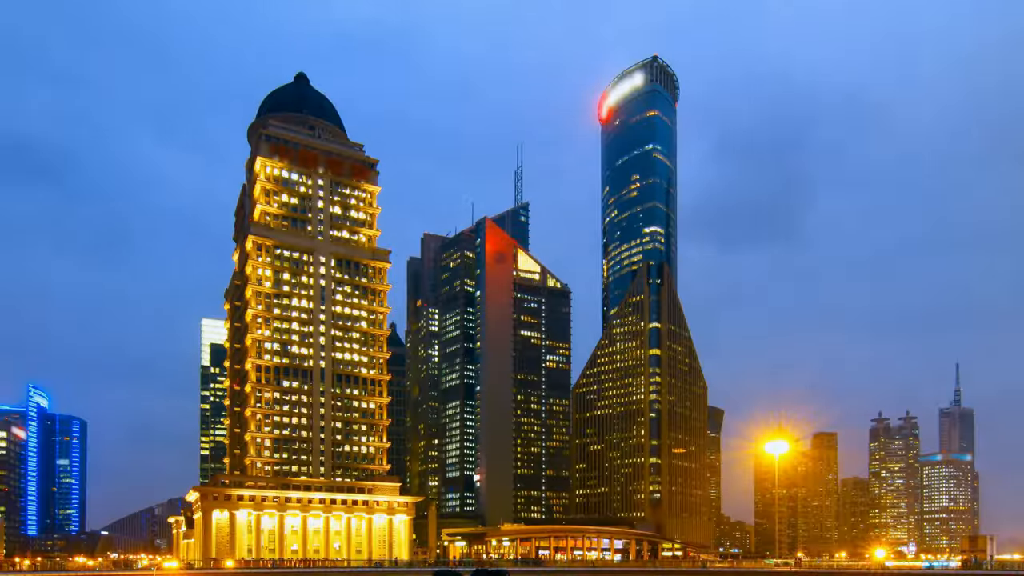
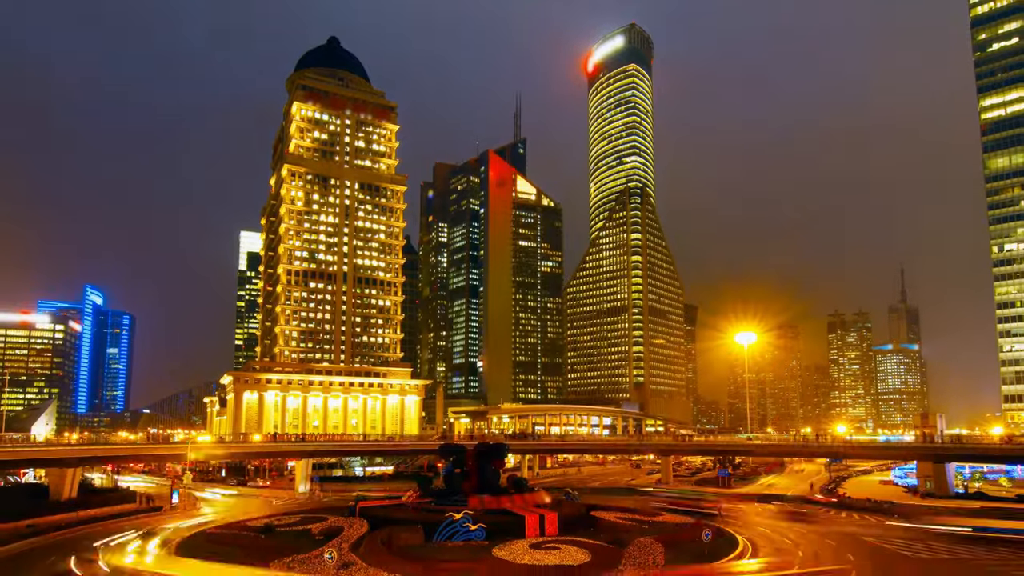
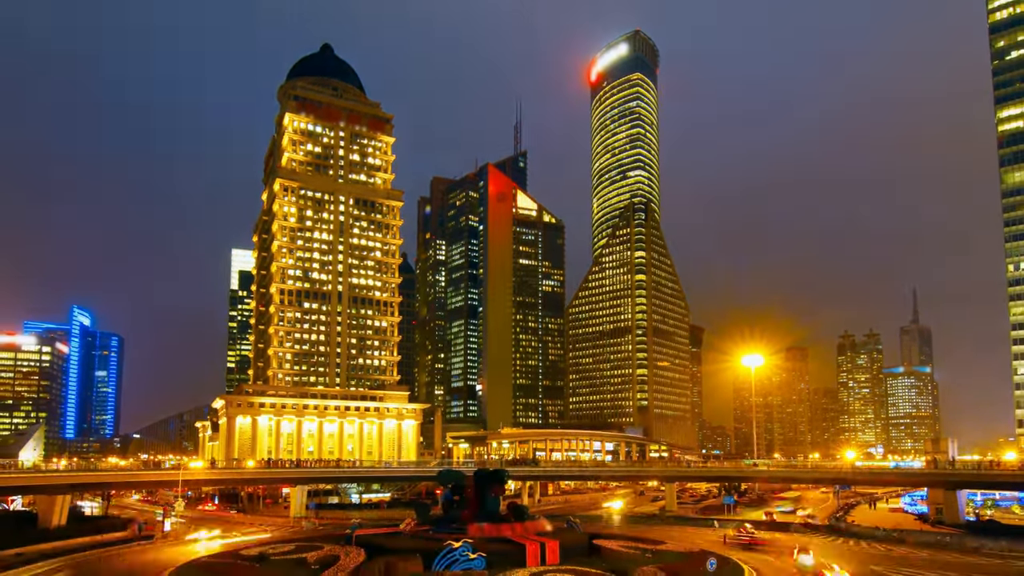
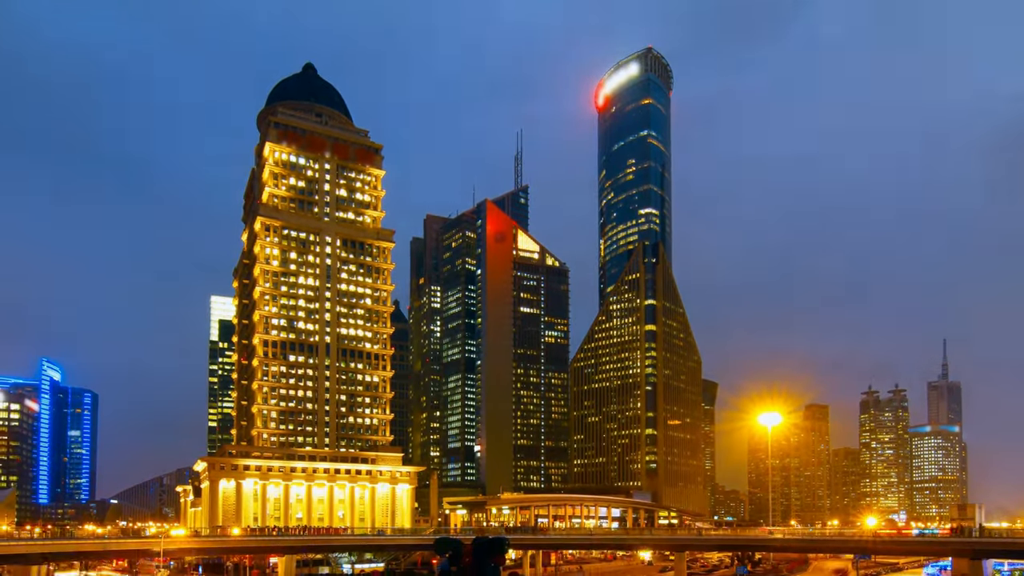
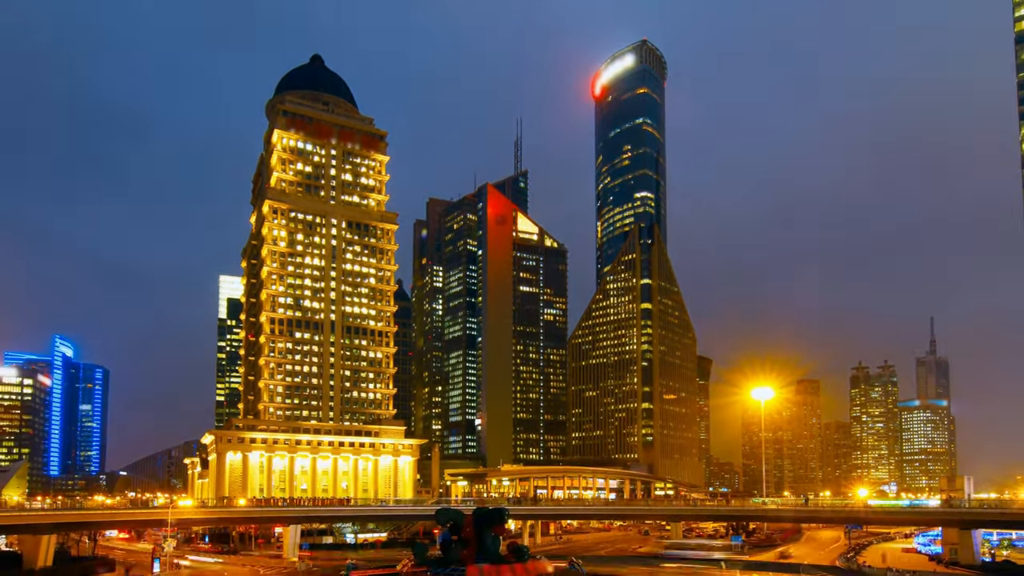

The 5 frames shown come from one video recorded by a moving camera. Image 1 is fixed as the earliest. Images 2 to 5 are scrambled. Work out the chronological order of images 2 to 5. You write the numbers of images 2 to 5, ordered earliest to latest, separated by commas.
4, 5, 3, 2
